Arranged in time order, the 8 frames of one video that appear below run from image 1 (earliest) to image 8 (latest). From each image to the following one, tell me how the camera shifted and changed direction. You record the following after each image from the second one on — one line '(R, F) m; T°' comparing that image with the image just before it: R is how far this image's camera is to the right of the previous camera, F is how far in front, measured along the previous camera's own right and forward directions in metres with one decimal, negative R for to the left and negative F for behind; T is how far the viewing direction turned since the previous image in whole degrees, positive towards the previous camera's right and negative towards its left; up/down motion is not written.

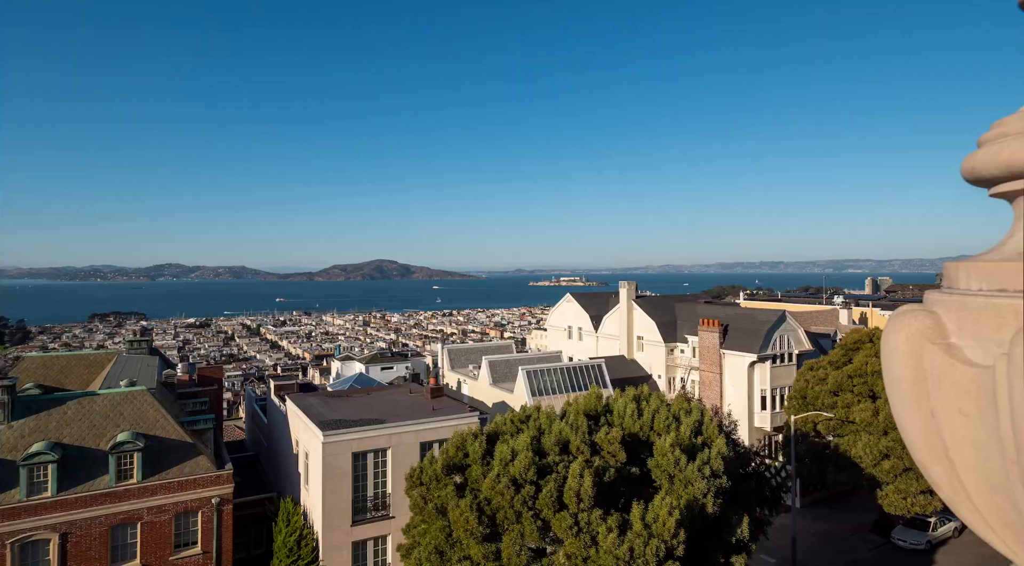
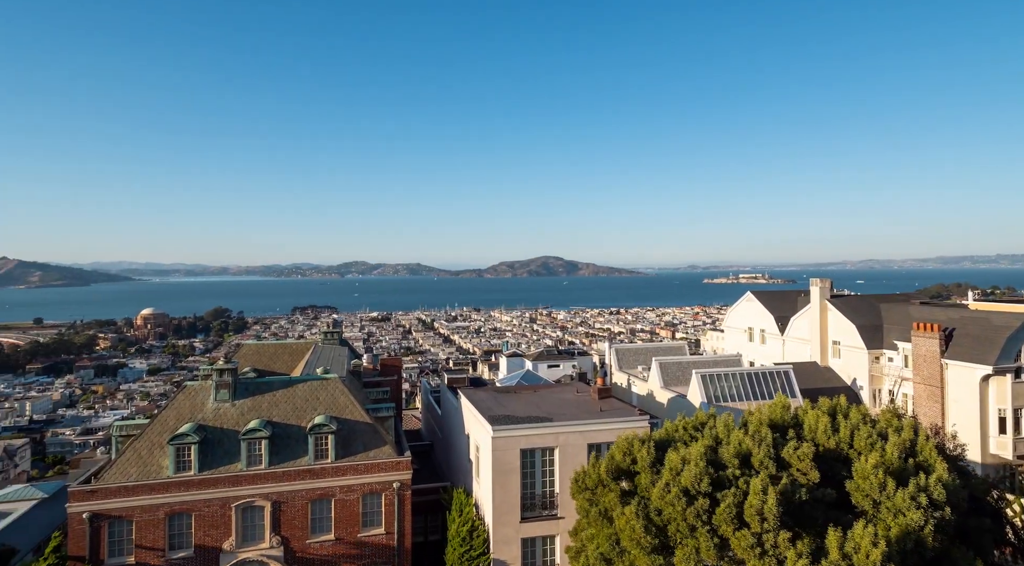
(-0.1, +1.0) m; -14°
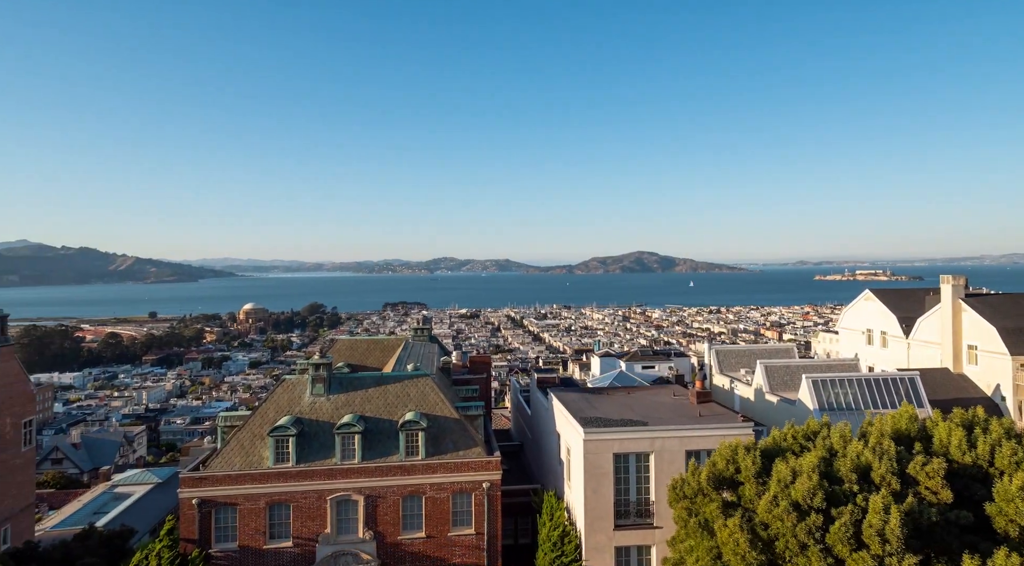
(-0.3, +0.9) m; -7°
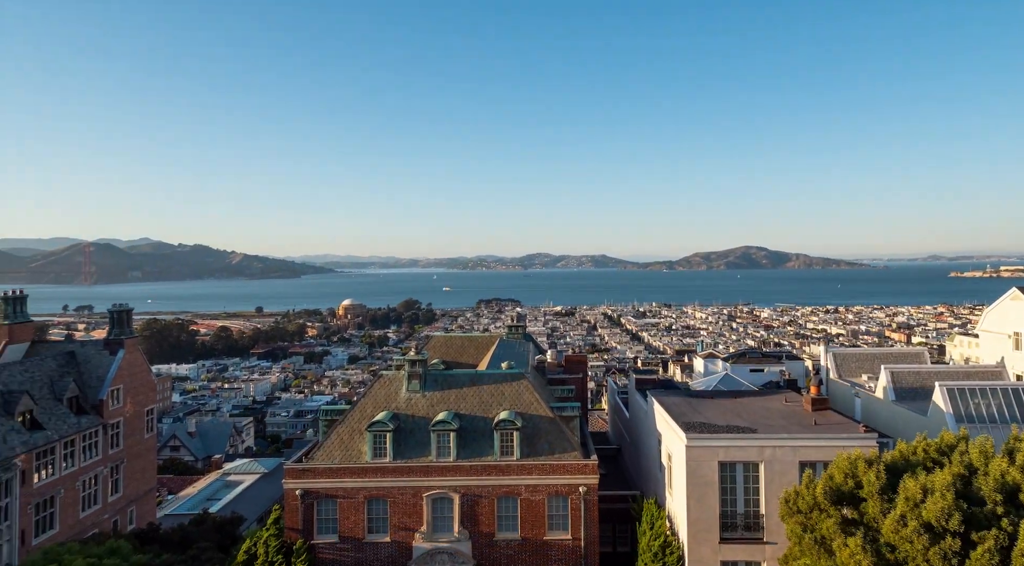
(-0.3, +0.9) m; -8°
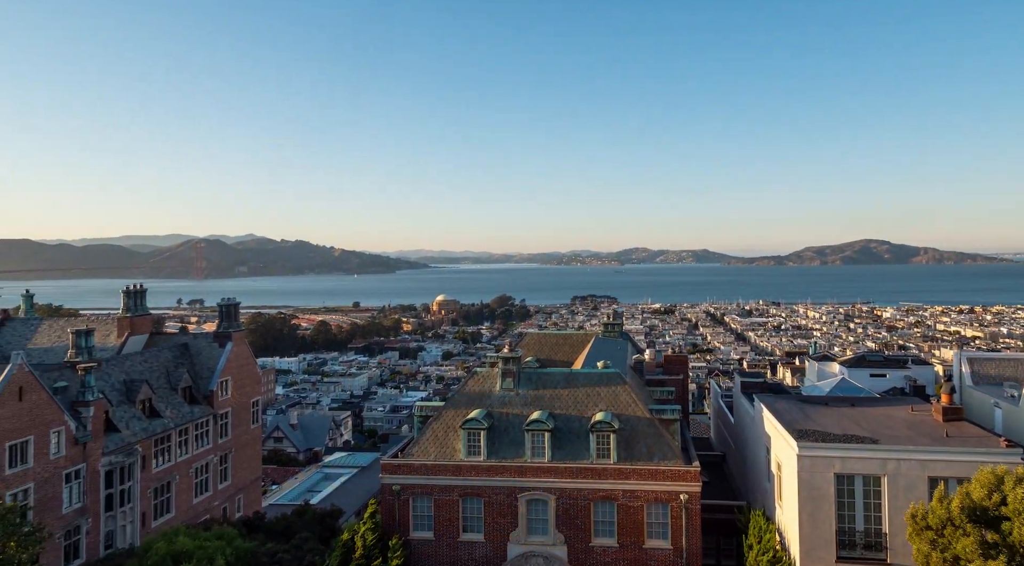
(-0.3, +0.8) m; -8°
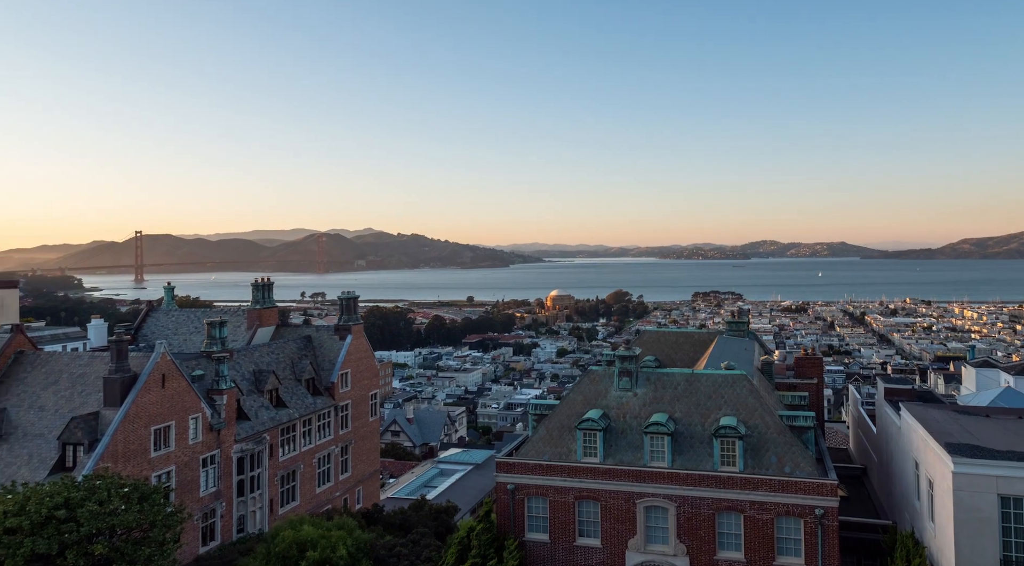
(-0.5, +0.9) m; -9°
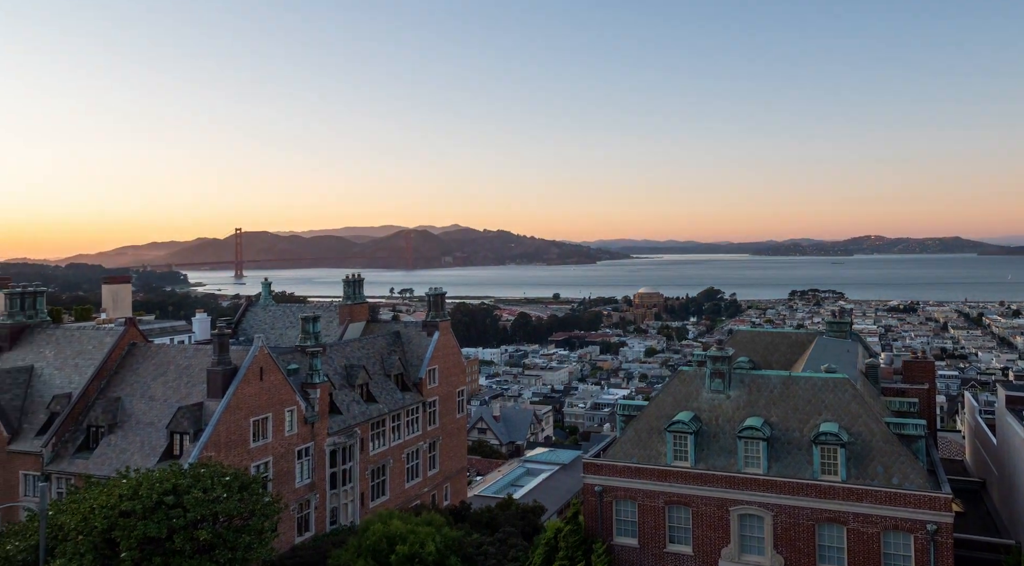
(-0.6, +0.4) m; -6°
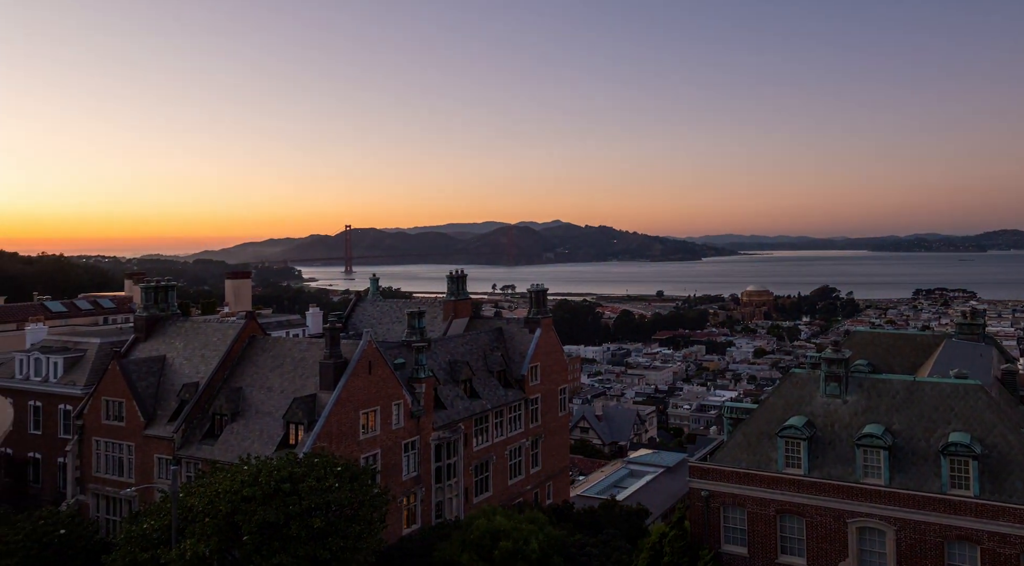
(-0.8, +0.3) m; -7°
